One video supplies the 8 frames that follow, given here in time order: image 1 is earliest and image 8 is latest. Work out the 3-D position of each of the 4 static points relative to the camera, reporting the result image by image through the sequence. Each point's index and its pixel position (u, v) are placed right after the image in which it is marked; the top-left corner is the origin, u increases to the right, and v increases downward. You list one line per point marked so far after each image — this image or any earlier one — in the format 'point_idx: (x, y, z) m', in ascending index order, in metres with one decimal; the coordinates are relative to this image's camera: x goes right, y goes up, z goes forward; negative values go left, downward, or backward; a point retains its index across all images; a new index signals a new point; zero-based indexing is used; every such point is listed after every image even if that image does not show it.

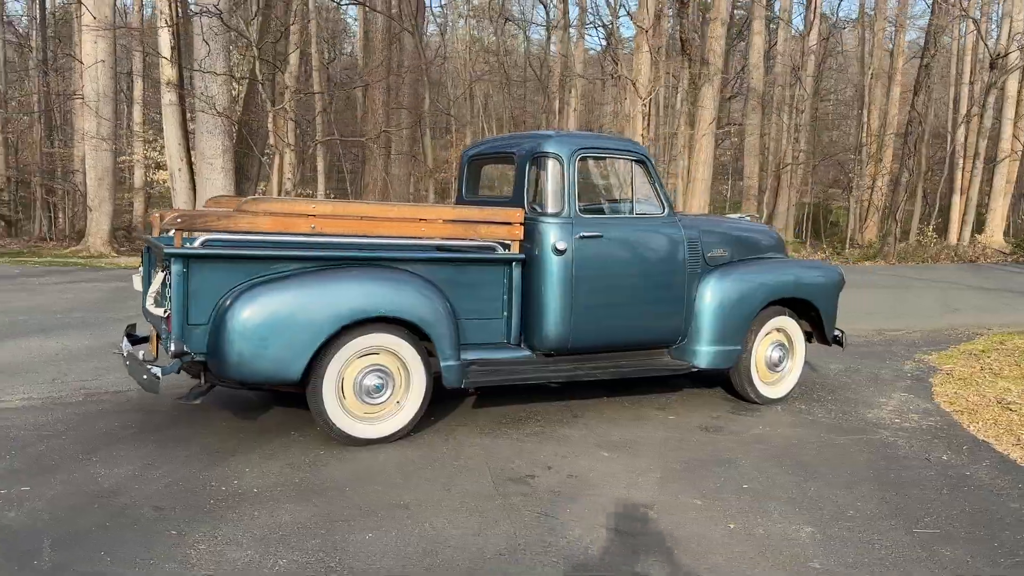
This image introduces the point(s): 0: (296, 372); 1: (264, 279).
0: (-1.1, -0.4, +4.5) m
1: (-1.3, +0.1, +4.5) m
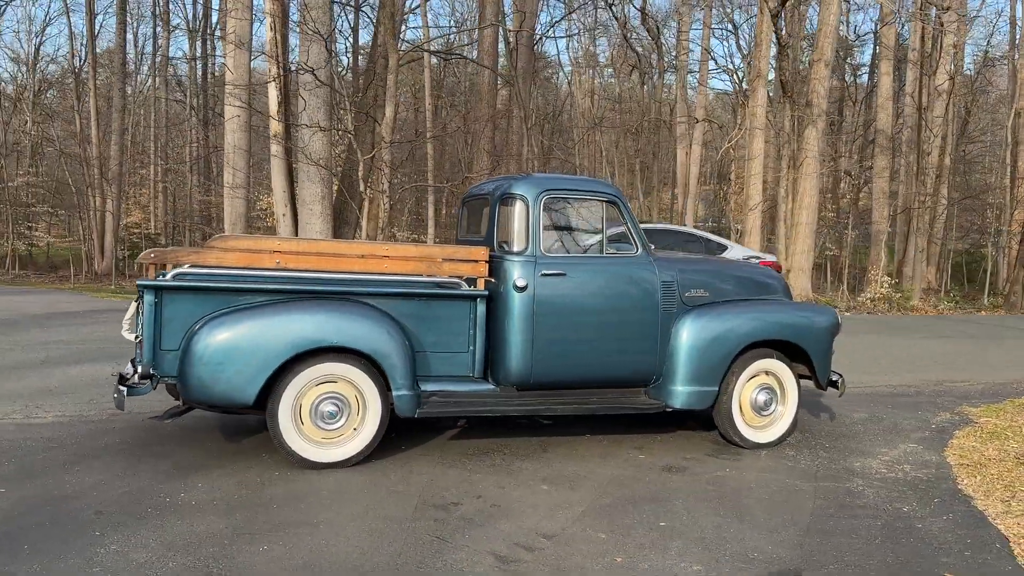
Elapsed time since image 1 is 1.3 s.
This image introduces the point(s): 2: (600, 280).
0: (-1.4, -0.6, +4.8) m
1: (-1.6, -0.1, +4.9) m
2: (+0.5, +0.1, +5.5) m
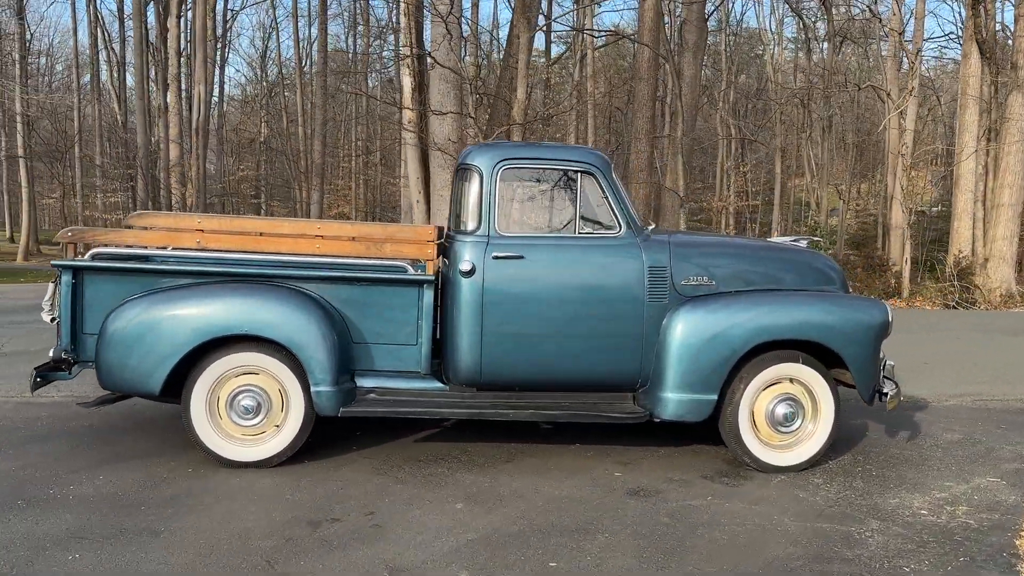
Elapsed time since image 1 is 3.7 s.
0: (-1.8, -0.5, +4.5) m
1: (-1.9, 0.0, +4.6) m
2: (+0.3, +0.1, +4.7) m
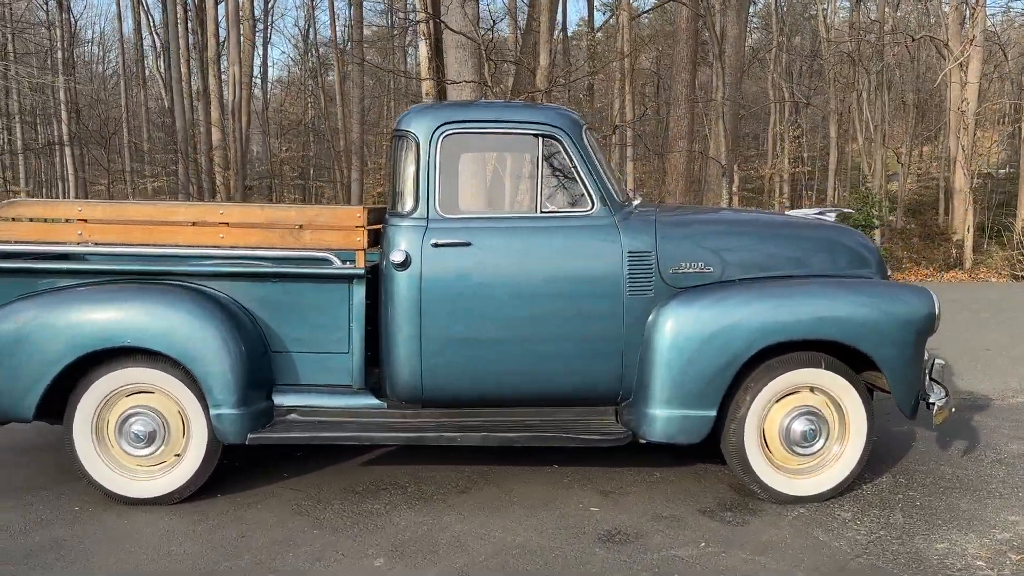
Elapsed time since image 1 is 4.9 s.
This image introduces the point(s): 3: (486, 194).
0: (-2.0, -0.5, +3.8) m
1: (-2.1, 0.0, +3.8) m
2: (+0.1, +0.2, +3.8) m
3: (+0.1, +0.4, +3.9) m
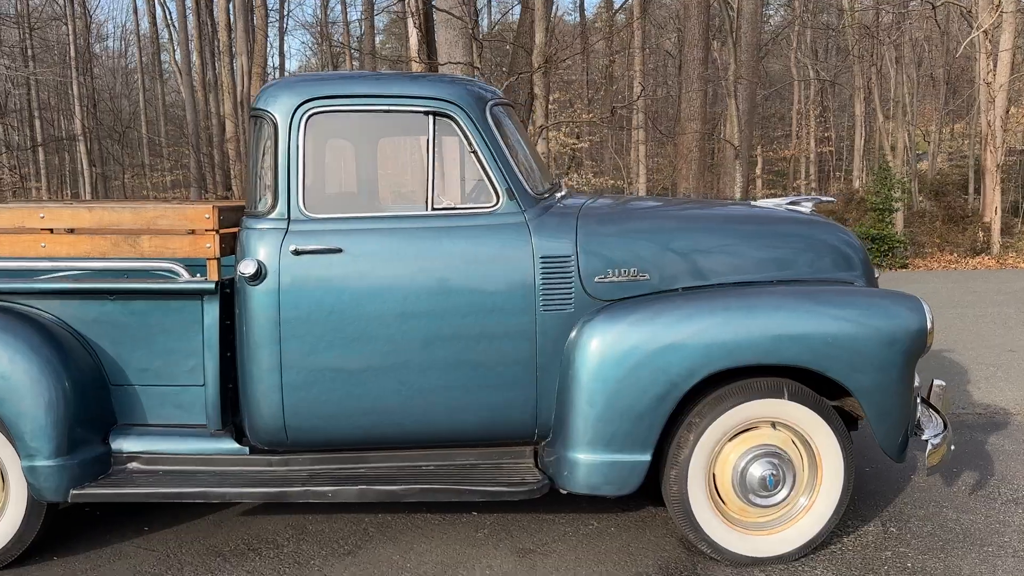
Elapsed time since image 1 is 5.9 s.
0: (-2.4, -0.6, +3.1) m
1: (-2.5, -0.1, +3.2) m
2: (-0.3, +0.1, +3.0) m
3: (-0.3, +0.4, +3.1) m
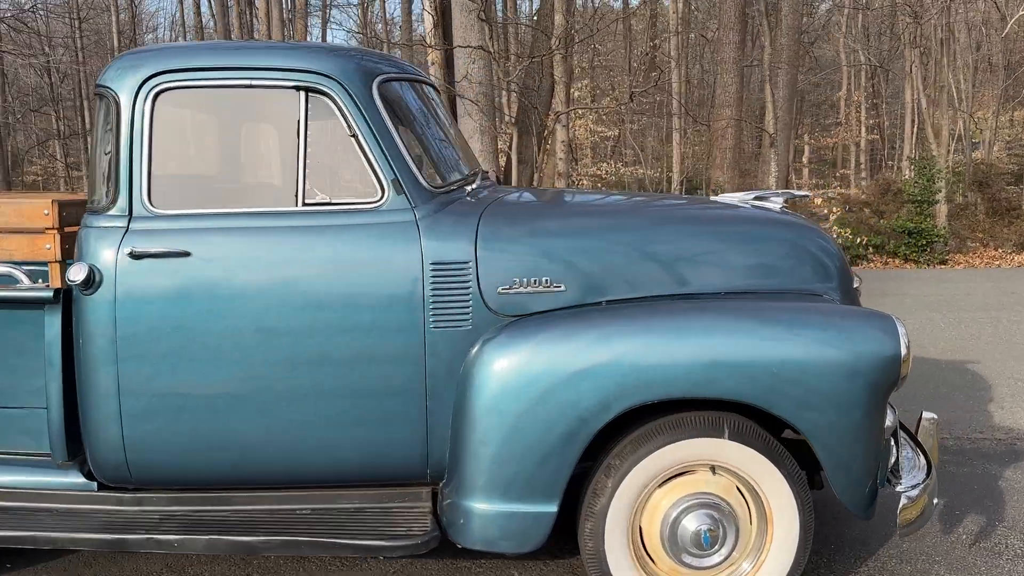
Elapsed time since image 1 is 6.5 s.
0: (-2.7, -0.6, +2.7) m
1: (-2.8, -0.1, +2.8) m
2: (-0.7, +0.1, +2.5) m
3: (-0.6, +0.3, +2.6) m
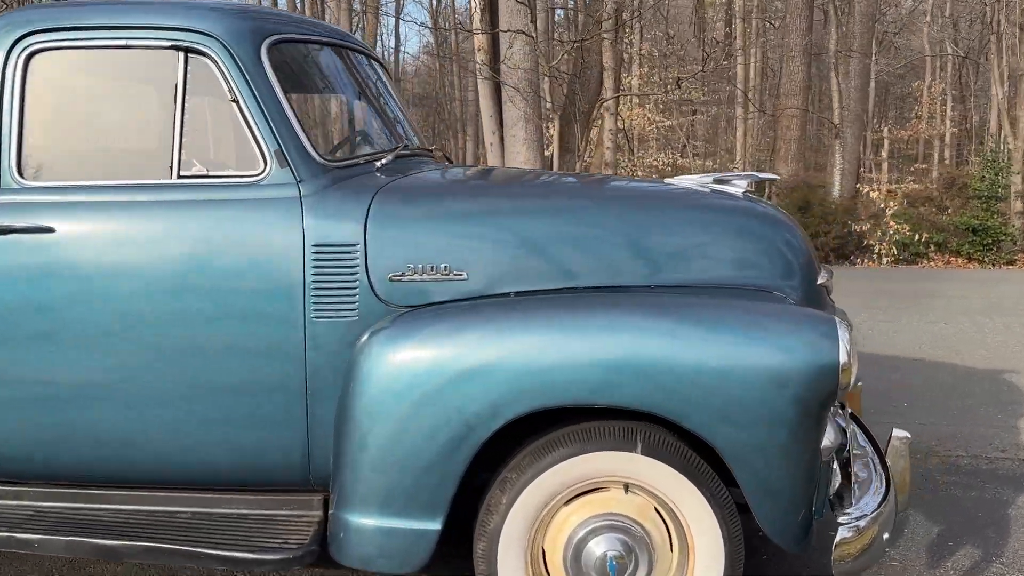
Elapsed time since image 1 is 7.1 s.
0: (-3.0, -0.5, +2.7) m
1: (-3.1, 0.0, +2.7) m
2: (-0.9, +0.1, +2.3) m
3: (-0.9, +0.4, +2.4) m
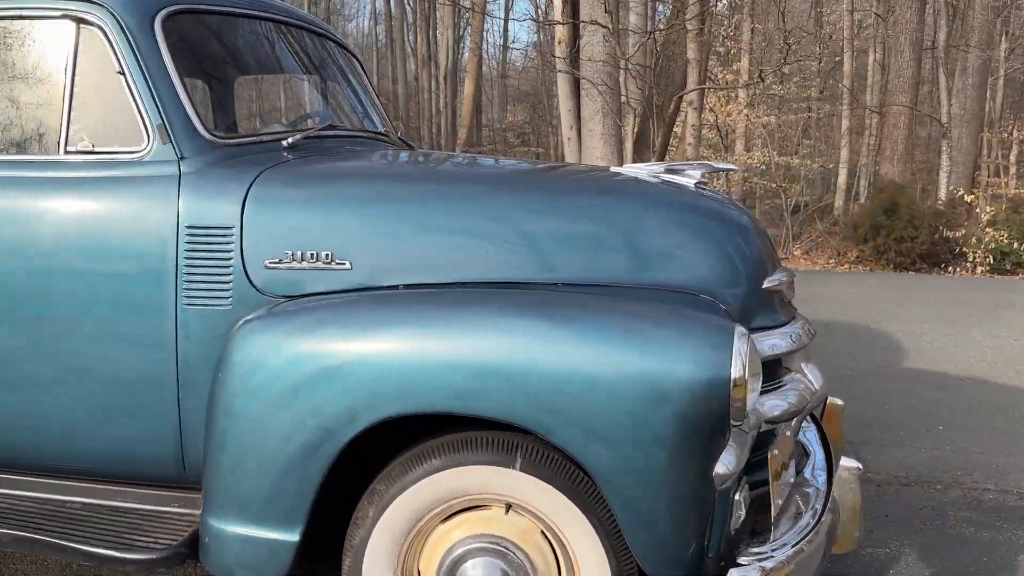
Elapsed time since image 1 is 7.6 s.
0: (-3.2, -0.4, +2.8) m
1: (-3.3, +0.1, +2.9) m
2: (-1.2, +0.2, +2.2) m
3: (-1.1, +0.4, +2.3) m
